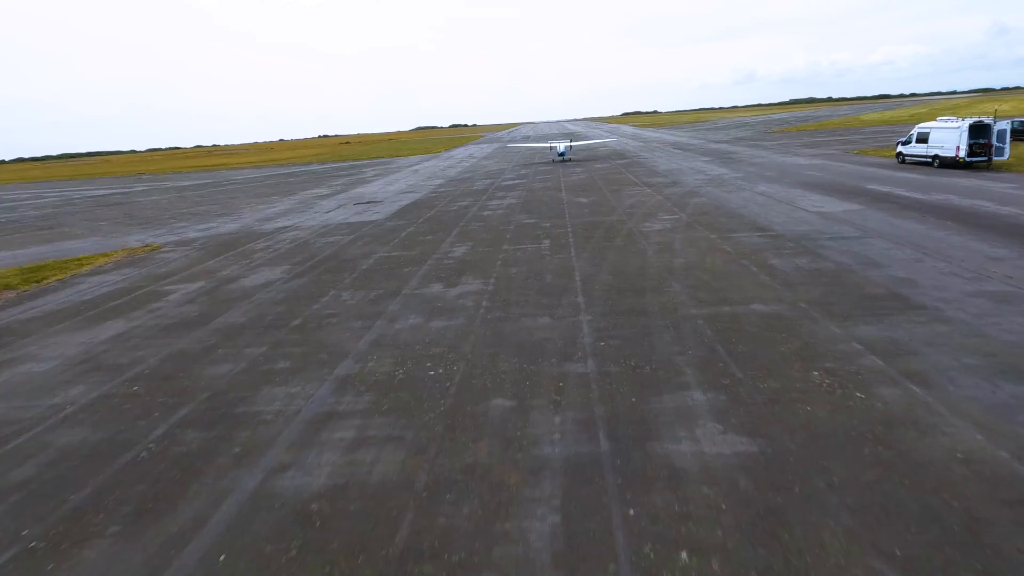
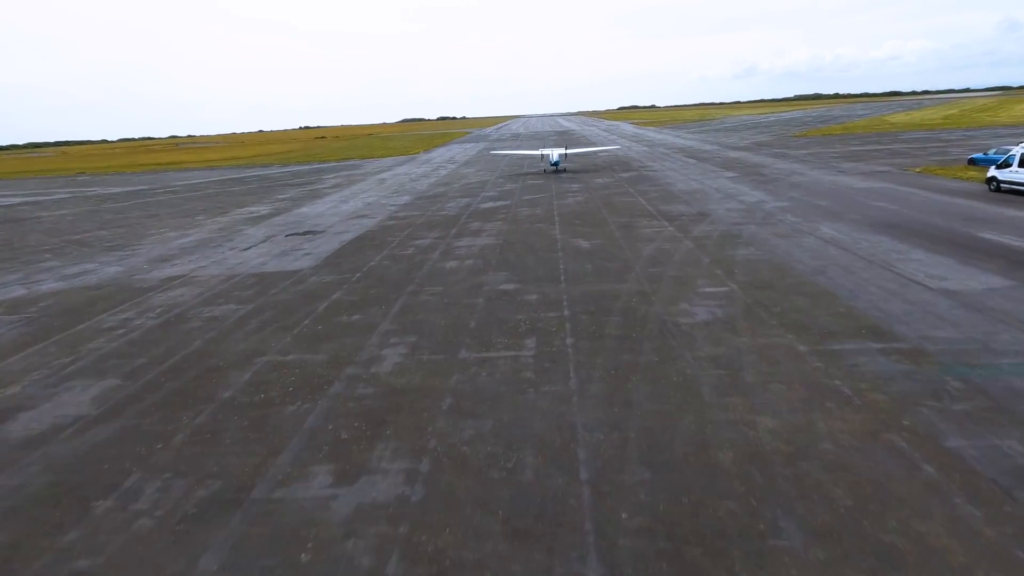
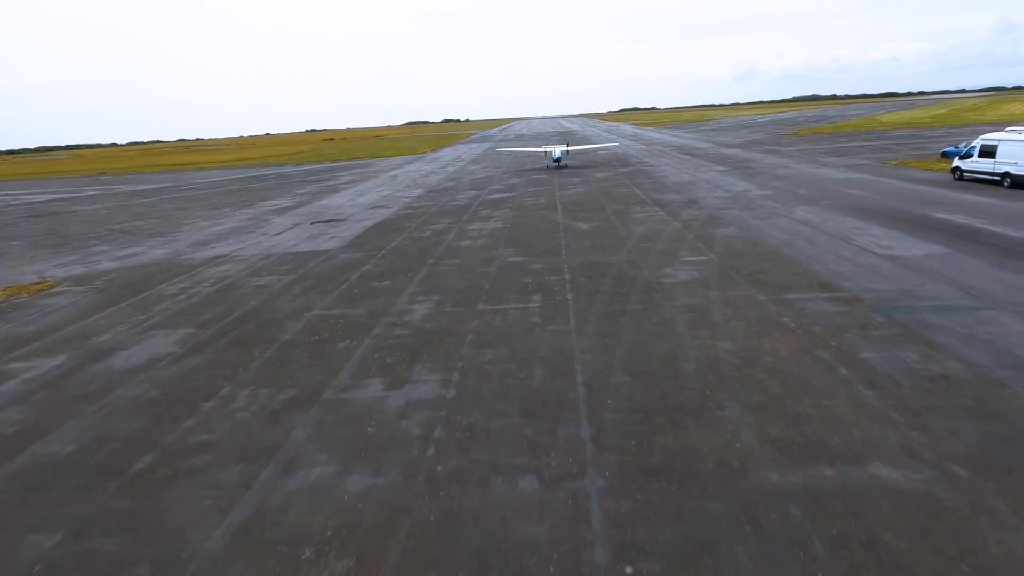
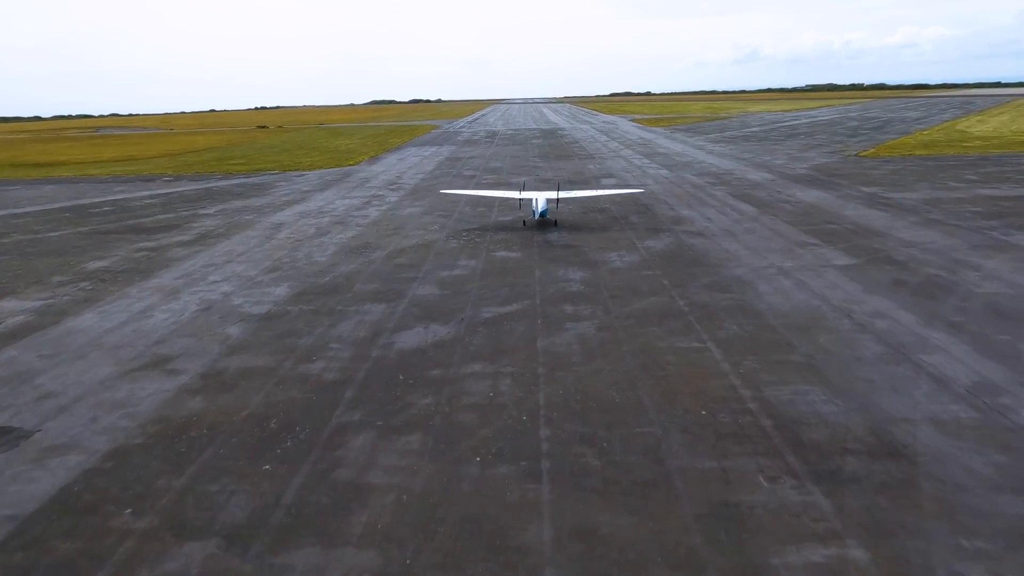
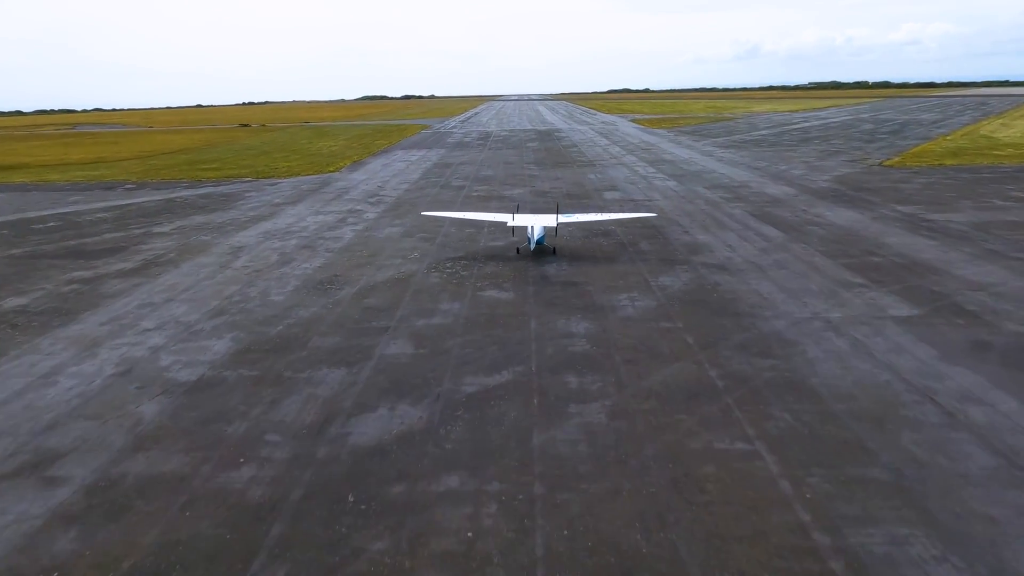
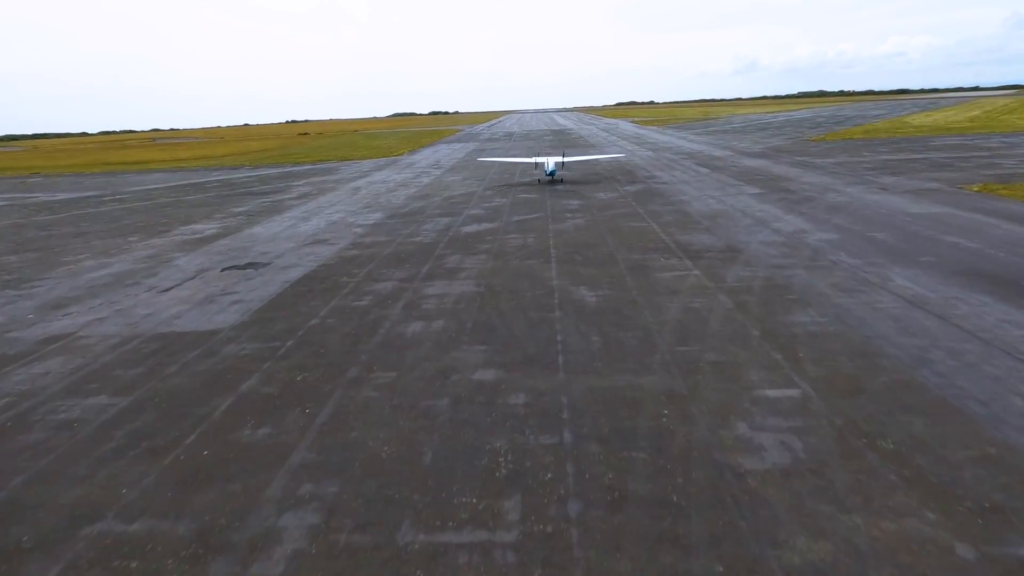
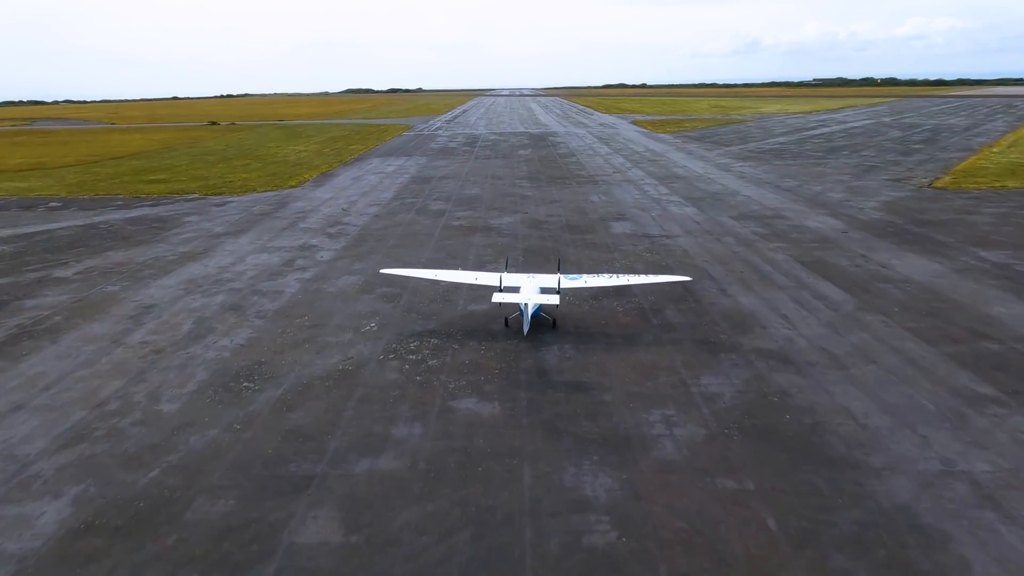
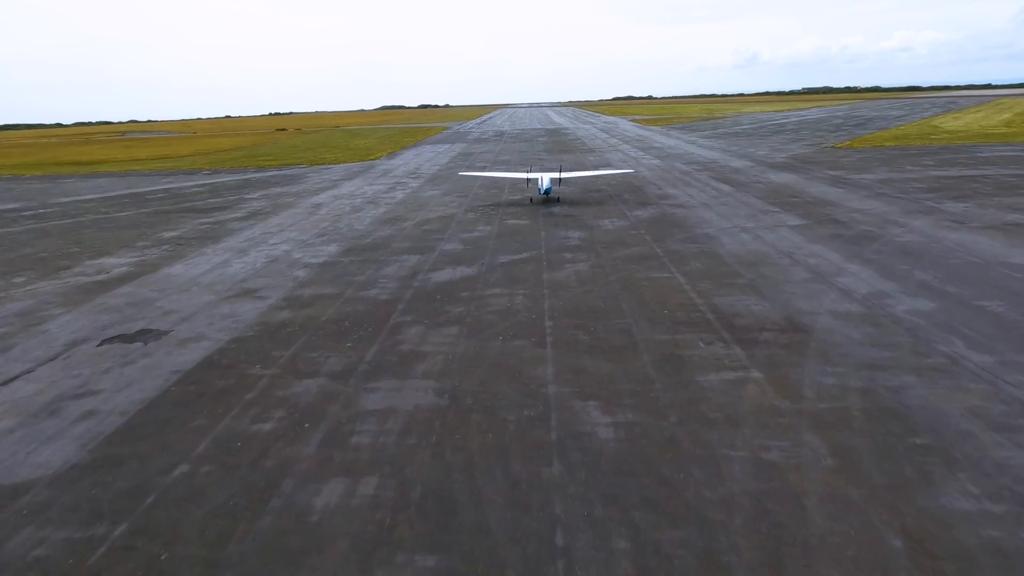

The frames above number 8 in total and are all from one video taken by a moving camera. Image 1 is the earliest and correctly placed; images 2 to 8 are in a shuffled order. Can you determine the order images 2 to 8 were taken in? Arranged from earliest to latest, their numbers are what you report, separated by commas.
3, 2, 6, 8, 4, 5, 7
